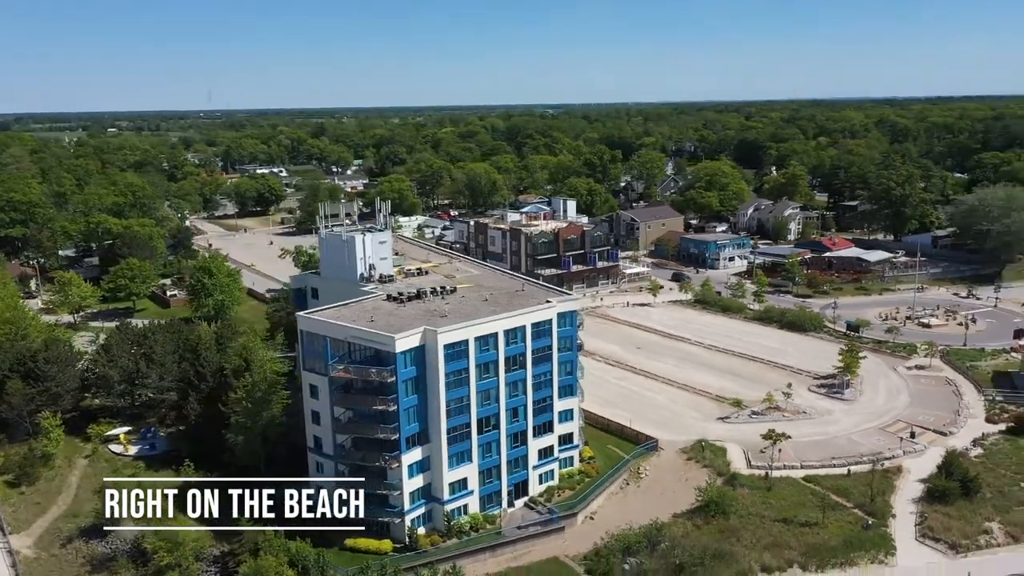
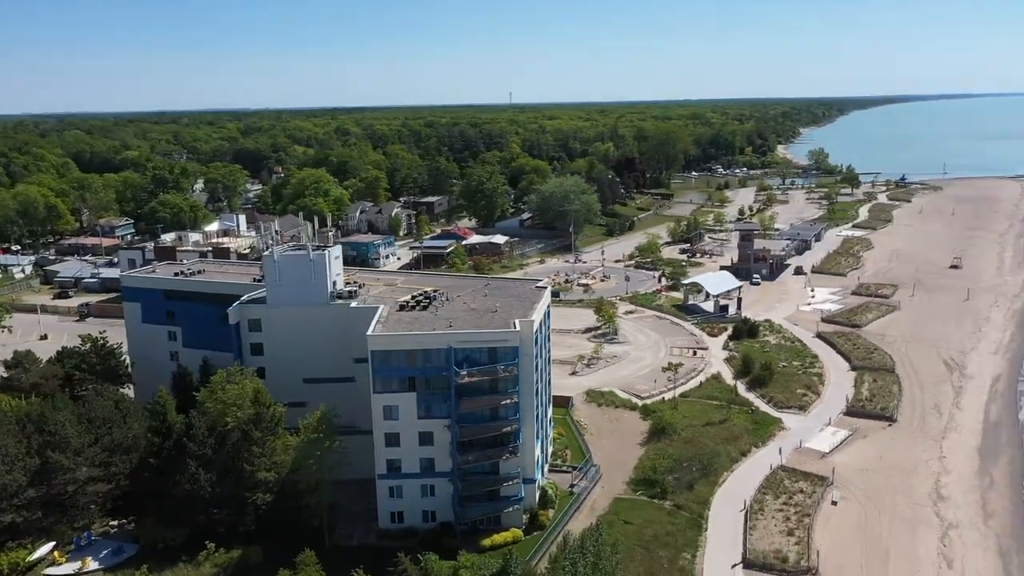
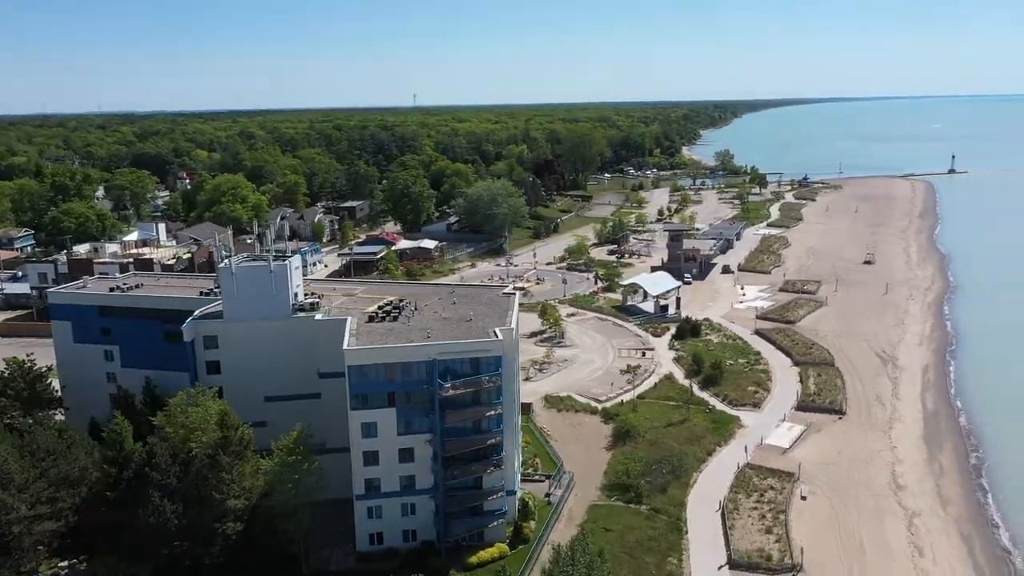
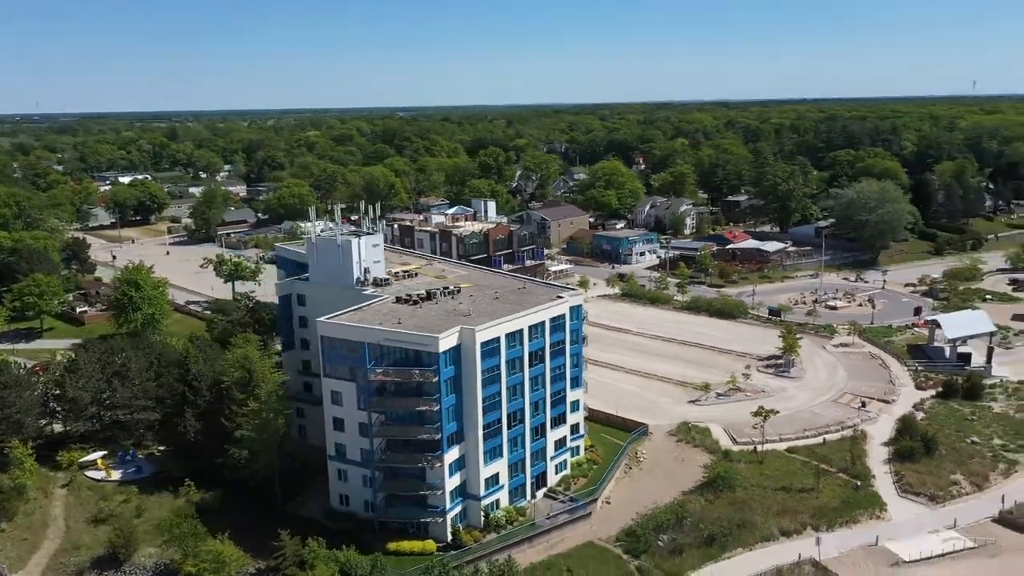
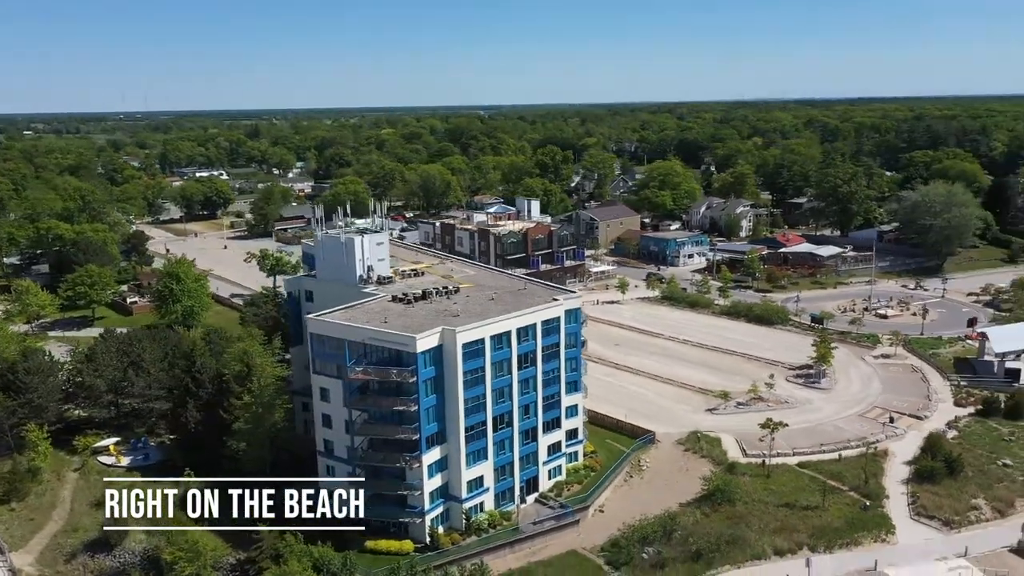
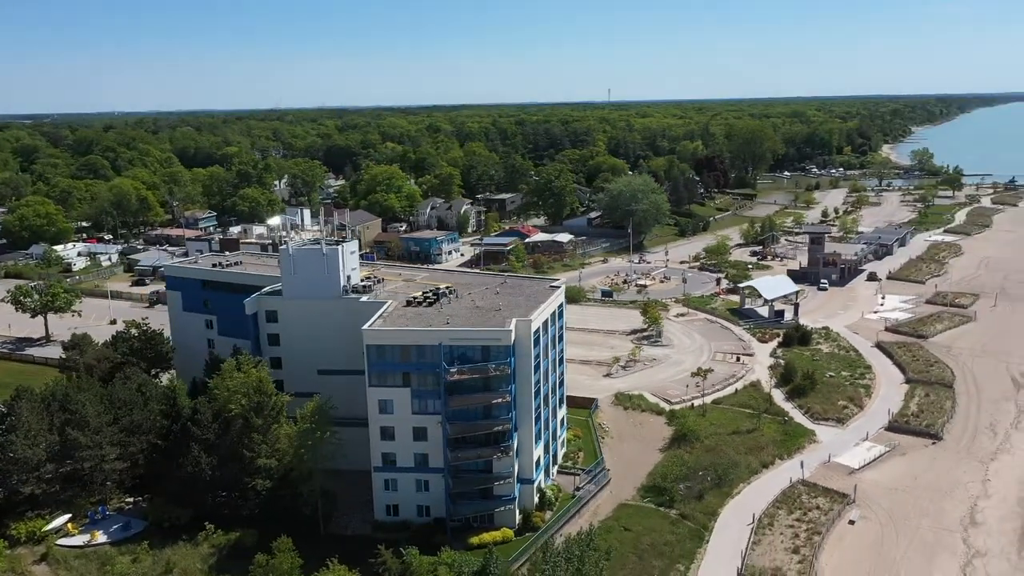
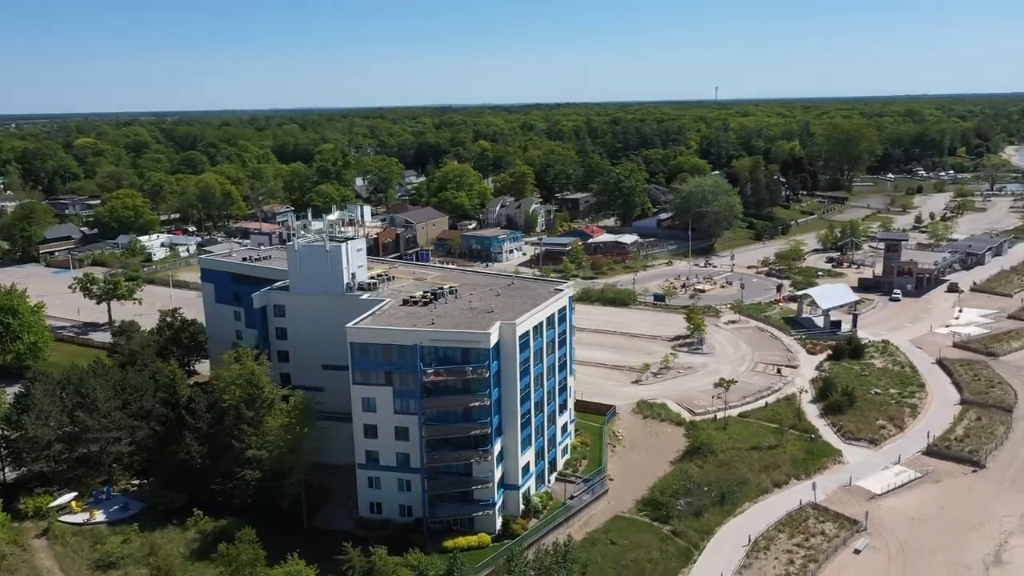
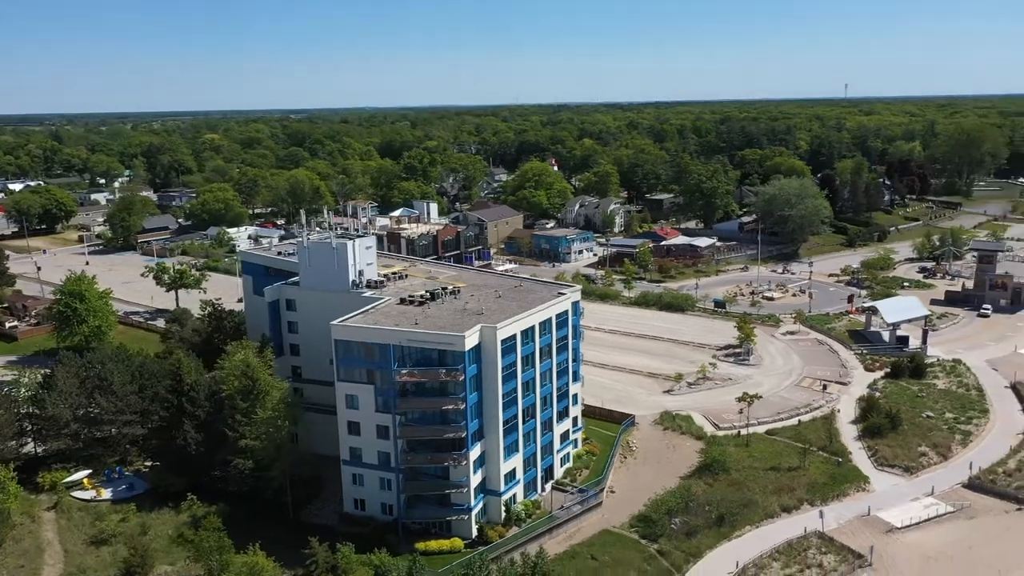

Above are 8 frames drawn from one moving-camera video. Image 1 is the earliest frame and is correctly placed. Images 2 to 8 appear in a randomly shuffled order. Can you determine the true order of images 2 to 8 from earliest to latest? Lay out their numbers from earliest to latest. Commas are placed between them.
5, 4, 8, 7, 6, 2, 3
